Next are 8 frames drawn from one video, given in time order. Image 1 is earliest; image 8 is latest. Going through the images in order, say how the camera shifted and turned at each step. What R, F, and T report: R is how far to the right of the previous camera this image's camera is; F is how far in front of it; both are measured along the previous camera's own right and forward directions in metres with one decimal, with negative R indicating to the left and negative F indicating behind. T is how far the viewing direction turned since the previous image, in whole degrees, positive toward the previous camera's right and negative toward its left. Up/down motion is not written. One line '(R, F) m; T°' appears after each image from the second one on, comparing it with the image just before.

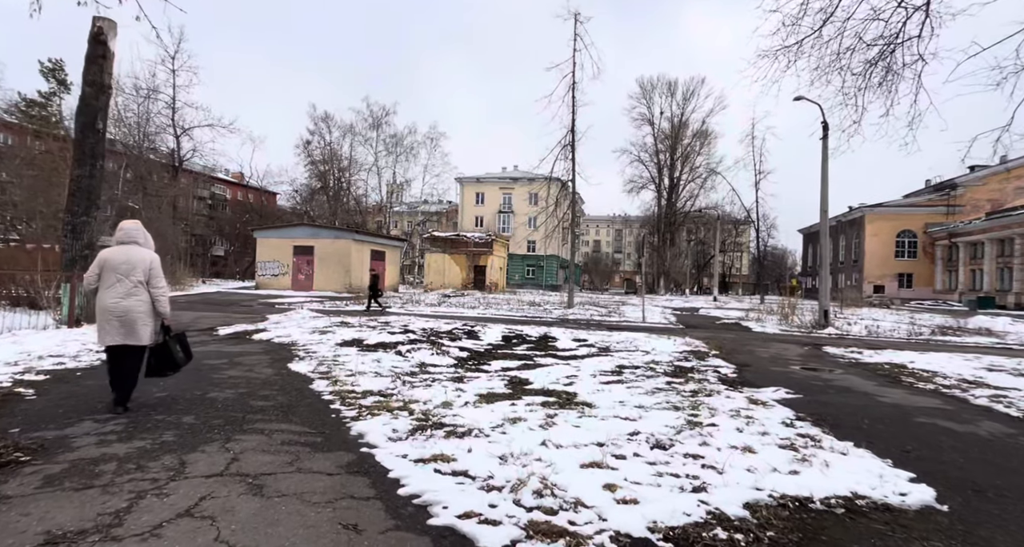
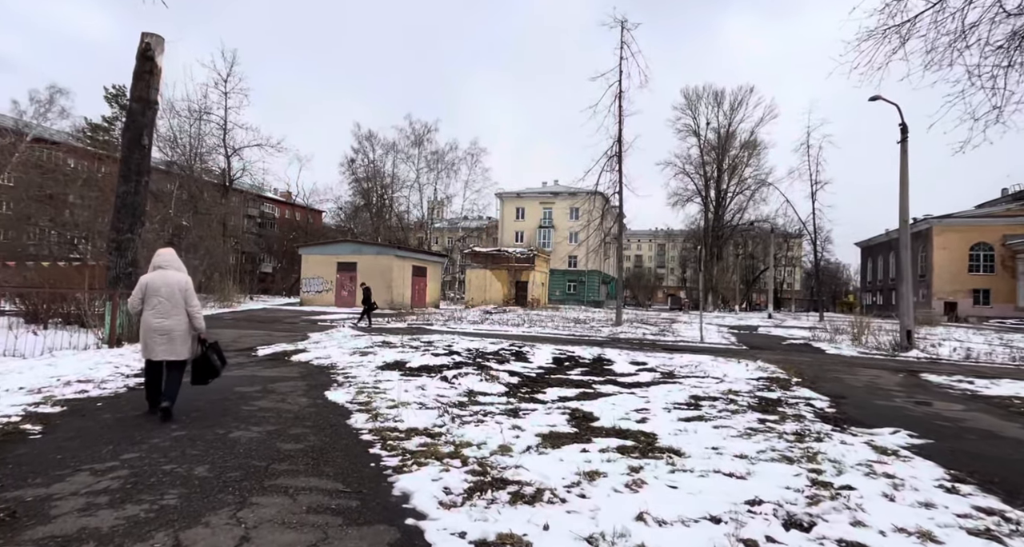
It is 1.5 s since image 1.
(-0.3, +0.8) m; -4°
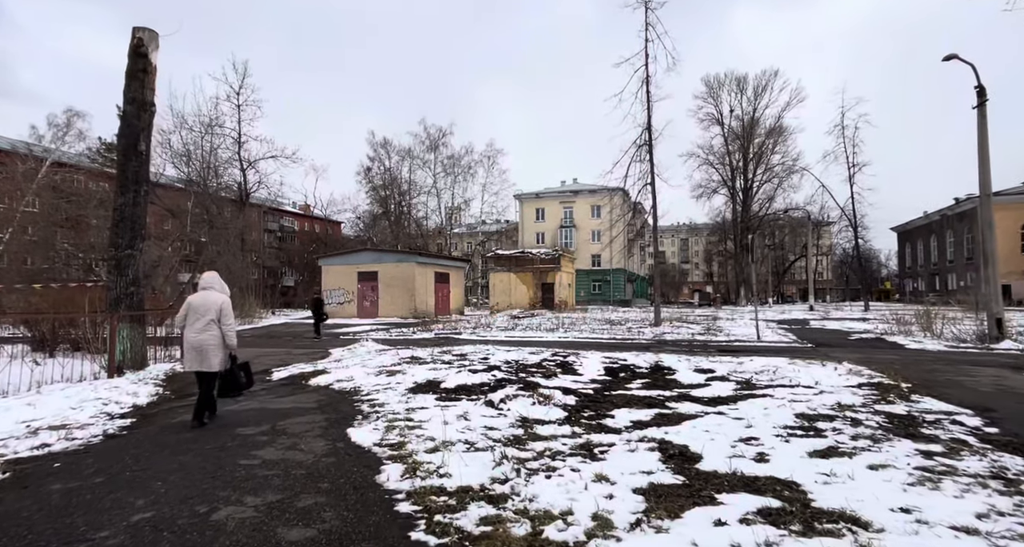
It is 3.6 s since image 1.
(-0.4, +1.3) m; -2°
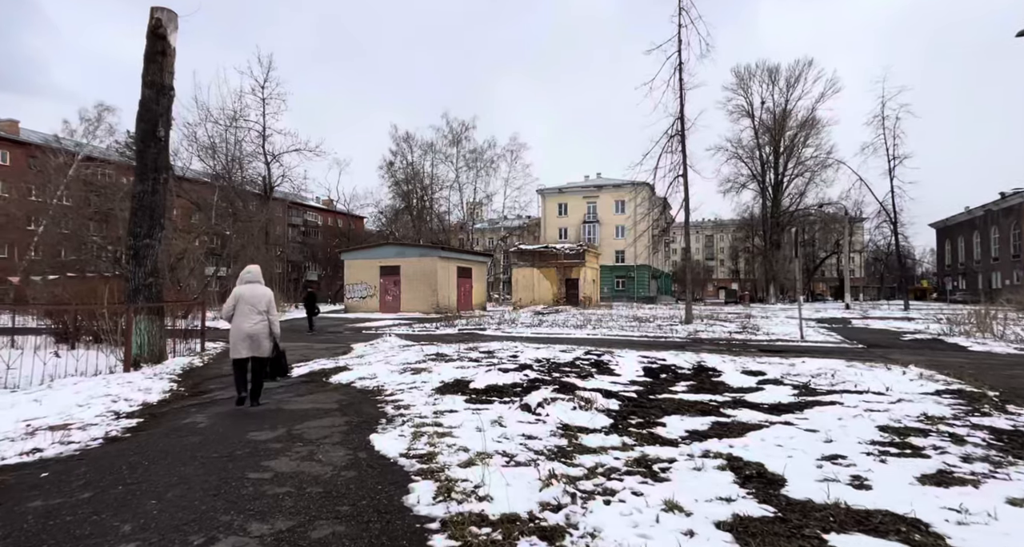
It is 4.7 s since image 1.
(-0.2, +0.6) m; -2°
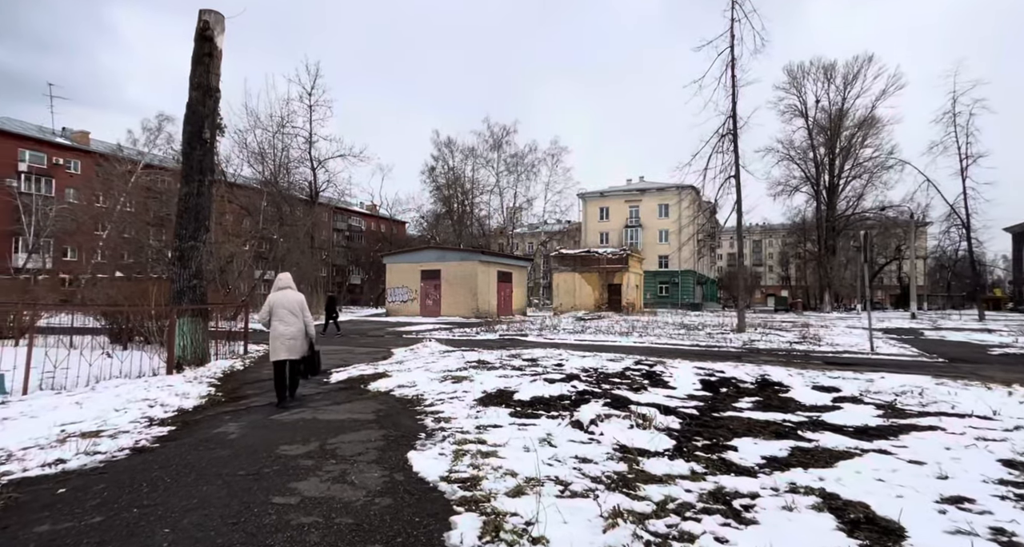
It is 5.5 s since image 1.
(-0.1, +0.5) m; -4°
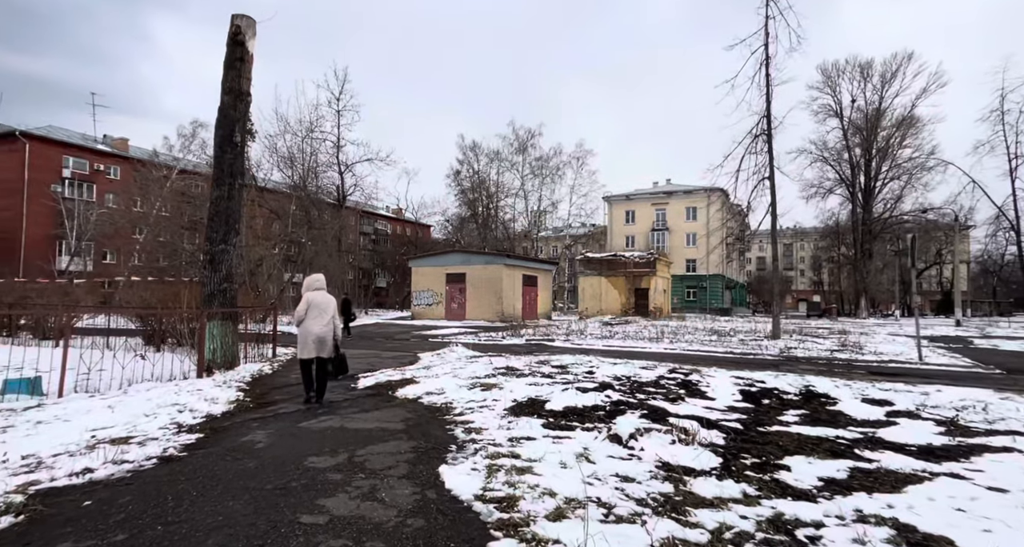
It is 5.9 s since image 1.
(-0.1, +0.2) m; -3°
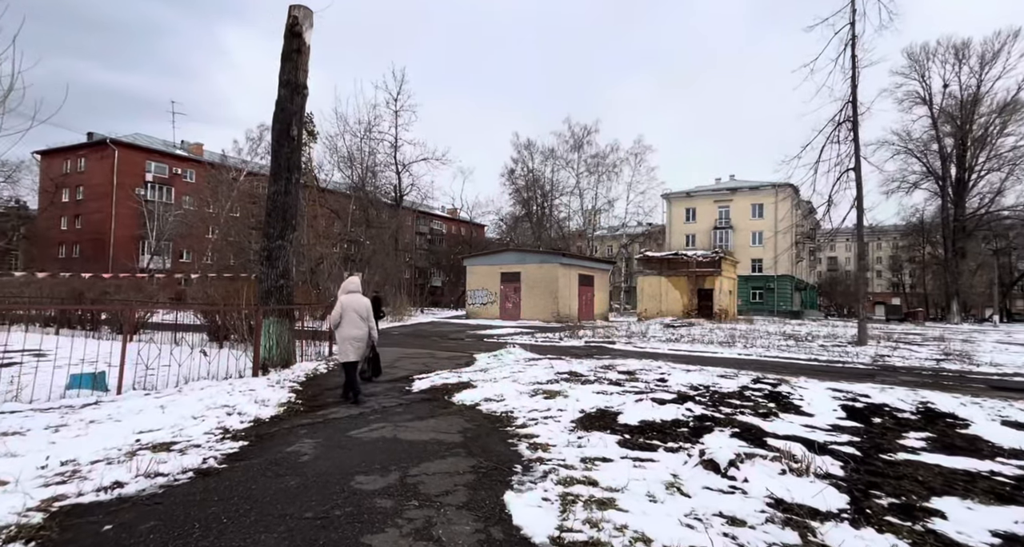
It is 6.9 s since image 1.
(-0.2, +0.6) m; -6°
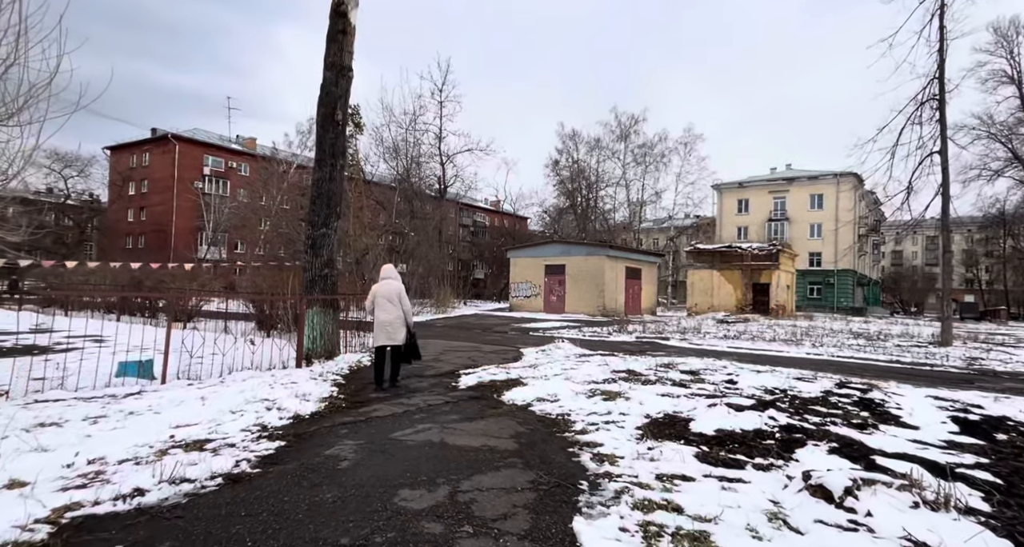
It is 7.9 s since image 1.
(-0.2, +0.6) m; -5°
